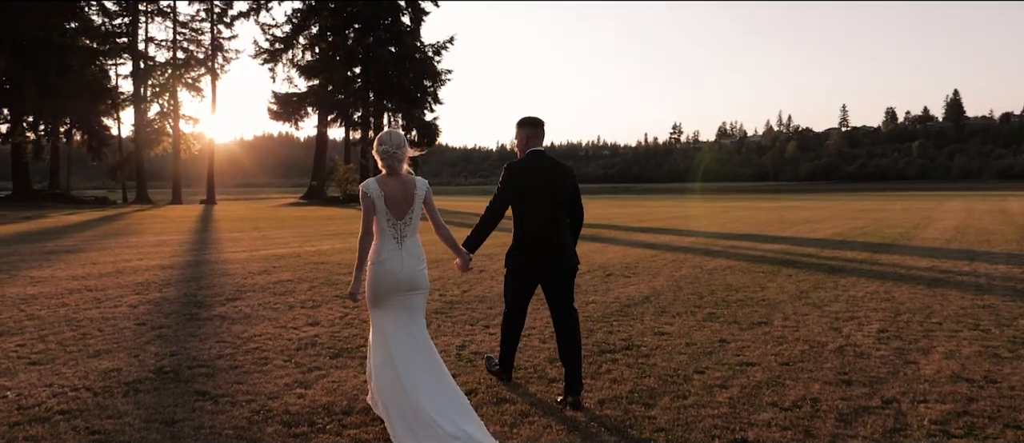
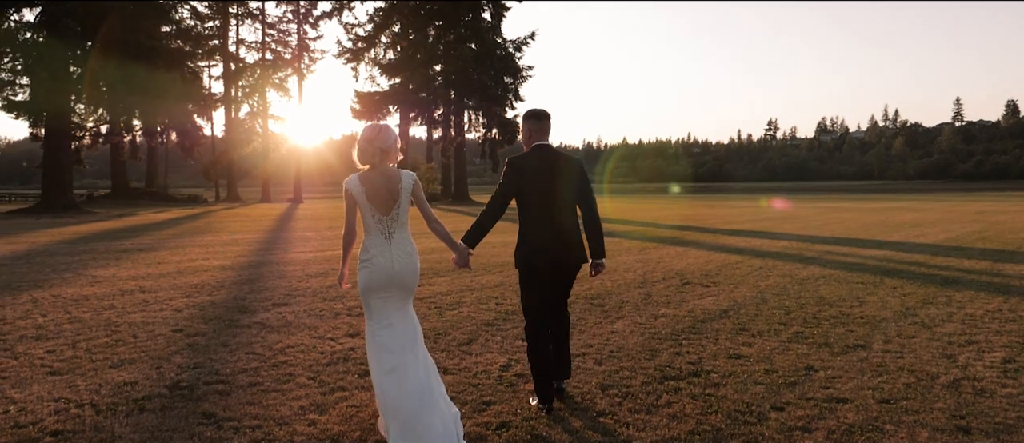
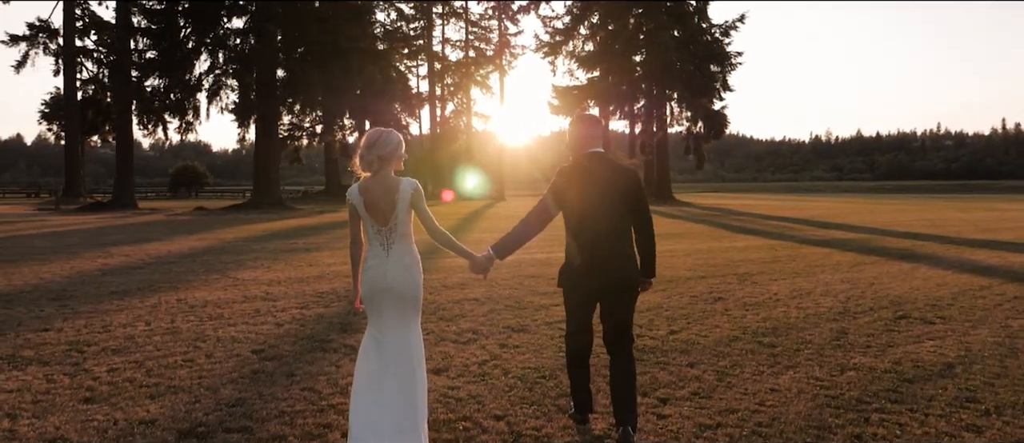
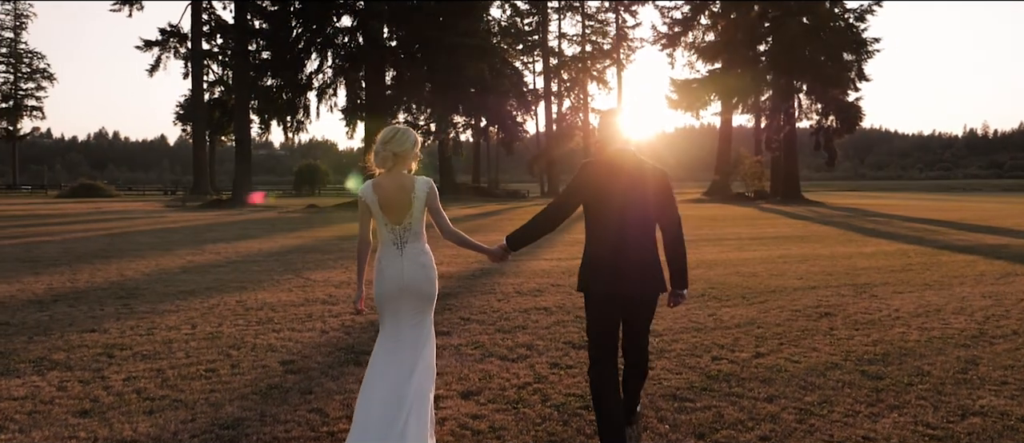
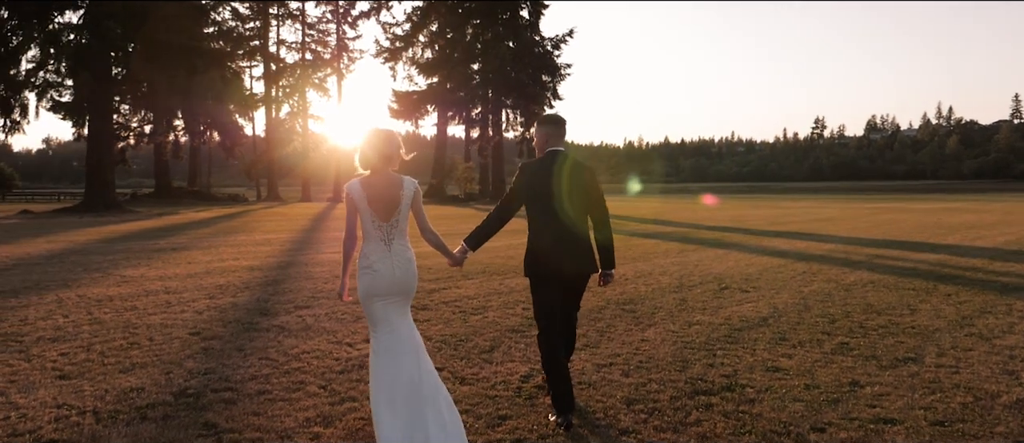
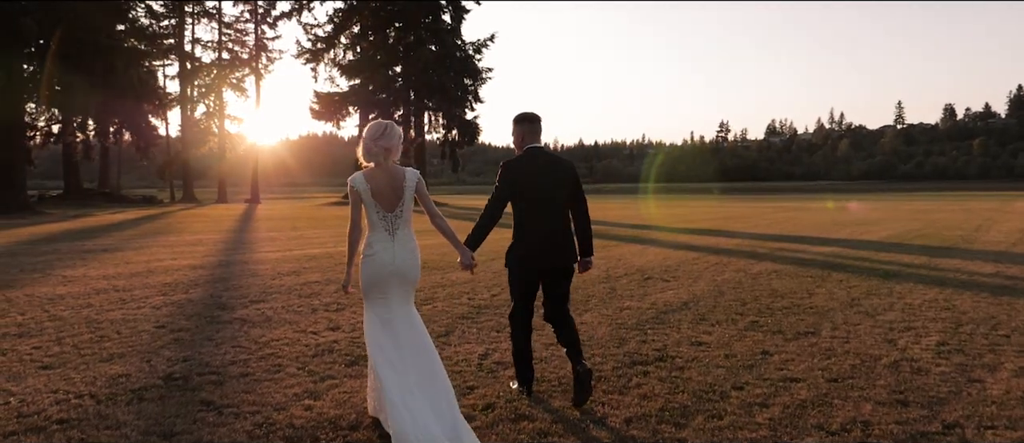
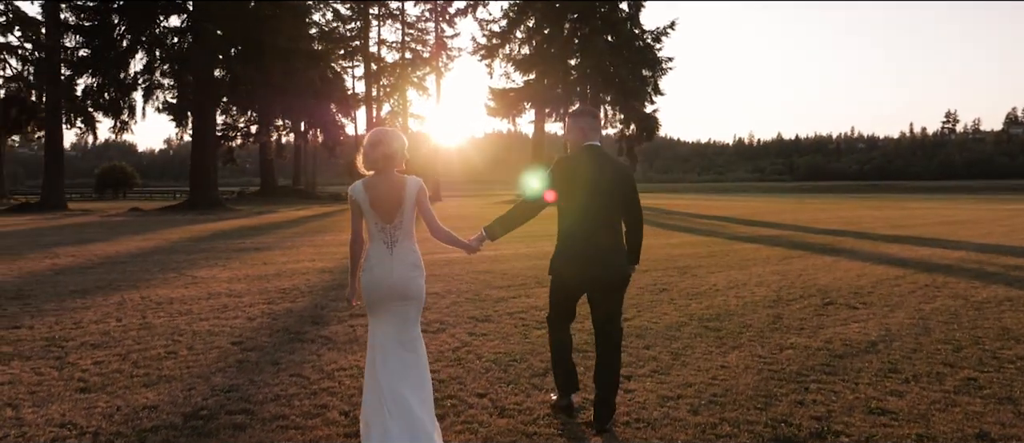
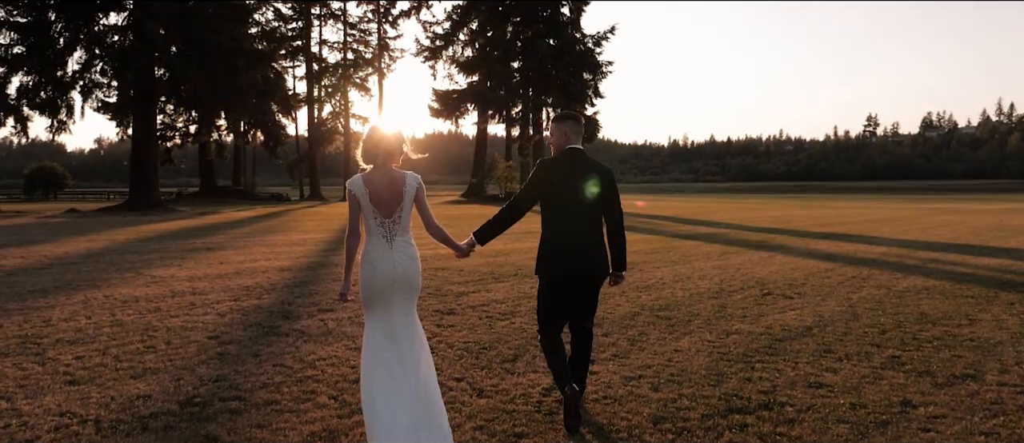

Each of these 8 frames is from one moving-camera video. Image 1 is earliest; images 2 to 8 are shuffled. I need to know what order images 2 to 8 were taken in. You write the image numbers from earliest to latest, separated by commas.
6, 2, 5, 8, 7, 3, 4
